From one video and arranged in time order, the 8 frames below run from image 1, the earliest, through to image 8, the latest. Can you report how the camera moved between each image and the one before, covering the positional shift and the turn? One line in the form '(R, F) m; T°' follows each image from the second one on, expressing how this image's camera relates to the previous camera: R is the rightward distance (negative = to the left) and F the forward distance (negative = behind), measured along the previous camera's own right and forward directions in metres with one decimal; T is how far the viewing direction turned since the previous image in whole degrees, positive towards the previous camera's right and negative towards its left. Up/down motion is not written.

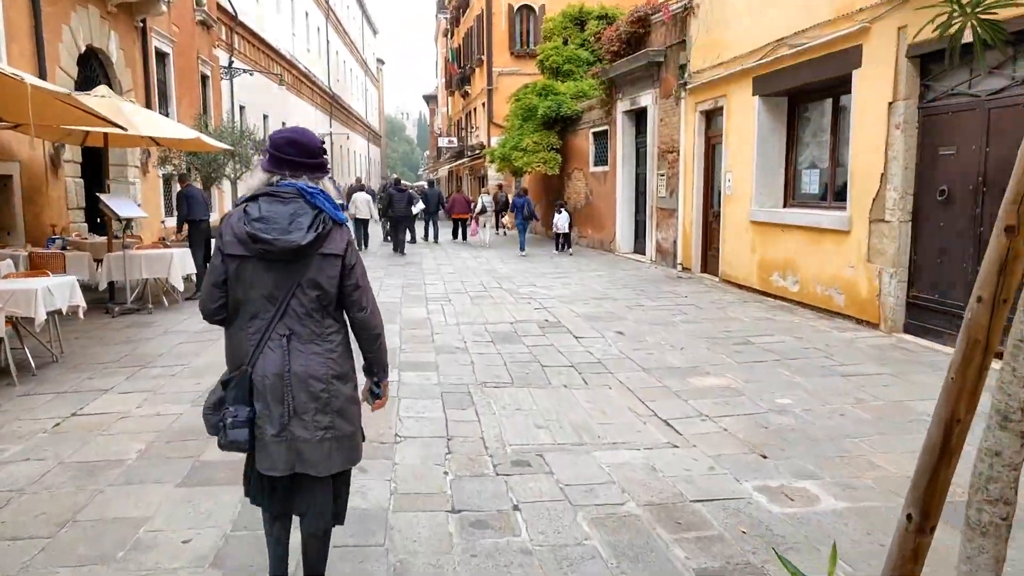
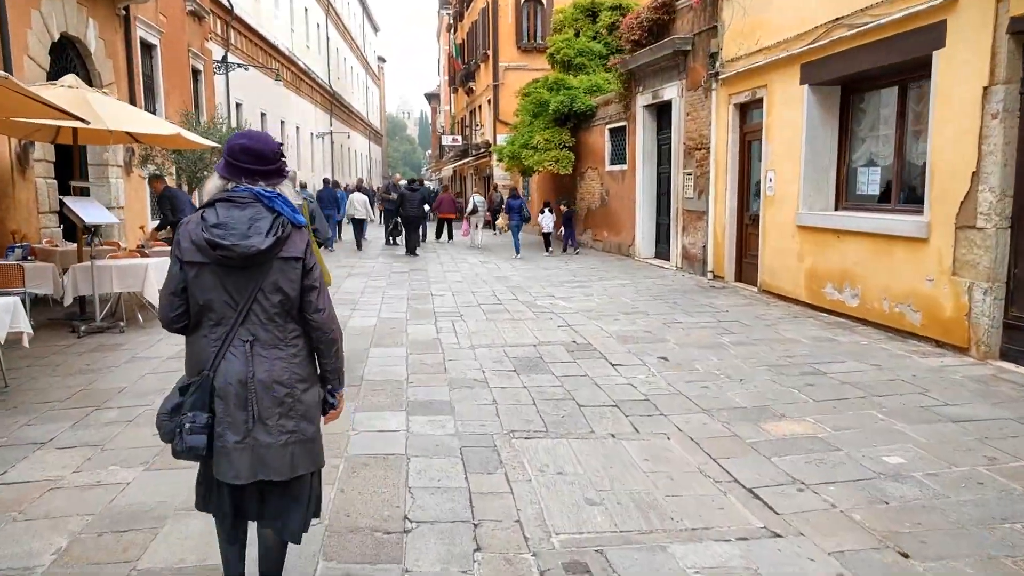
(-0.2, +1.0) m; 0°
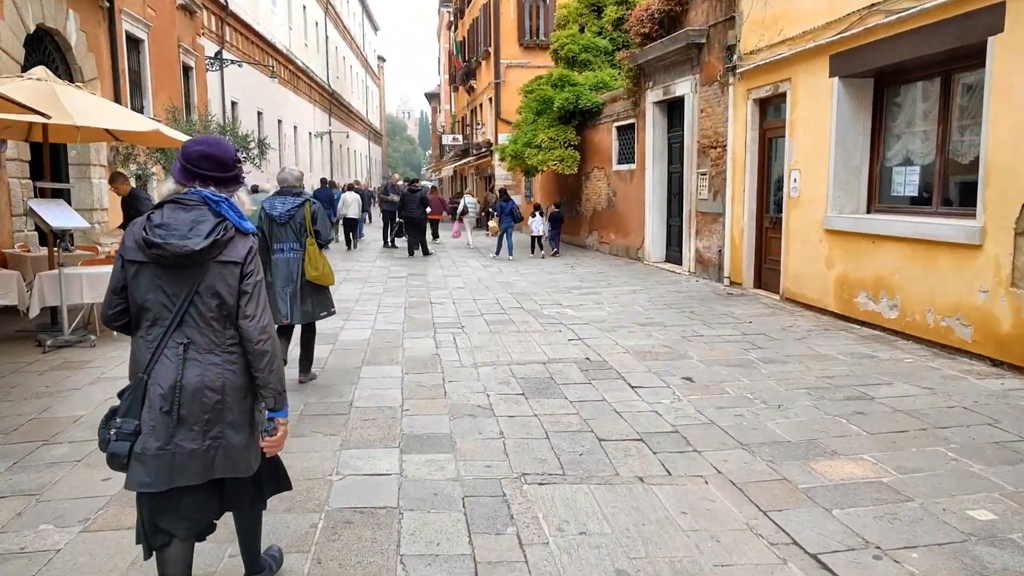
(-0.1, +0.6) m; 0°
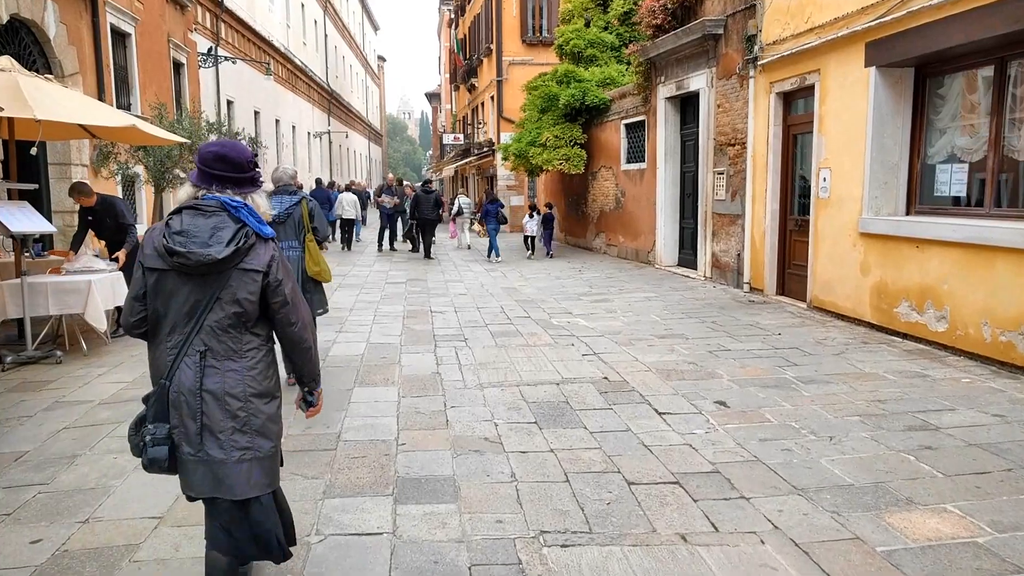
(-0.1, +0.6) m; 0°
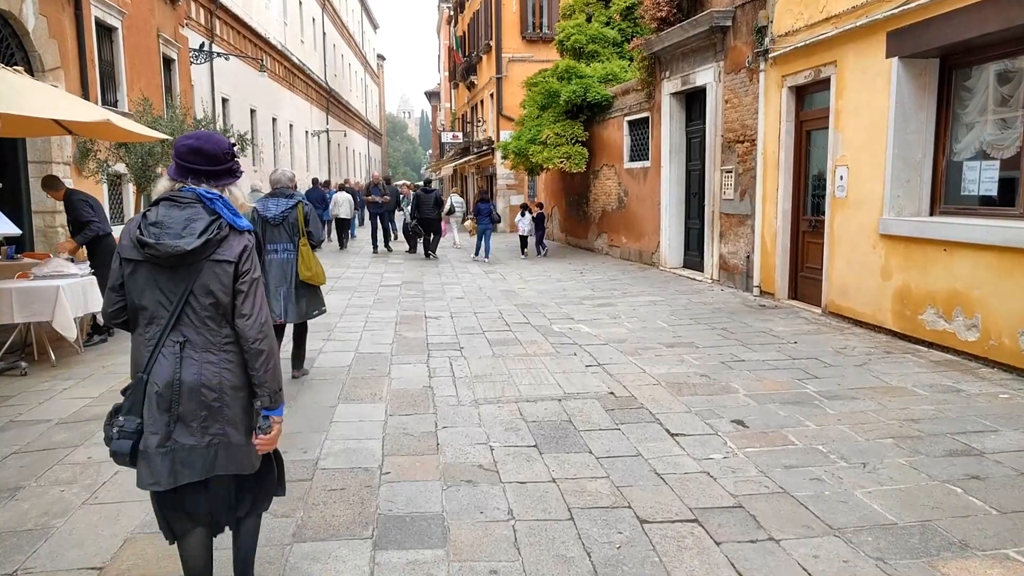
(0.0, +0.4) m; 0°
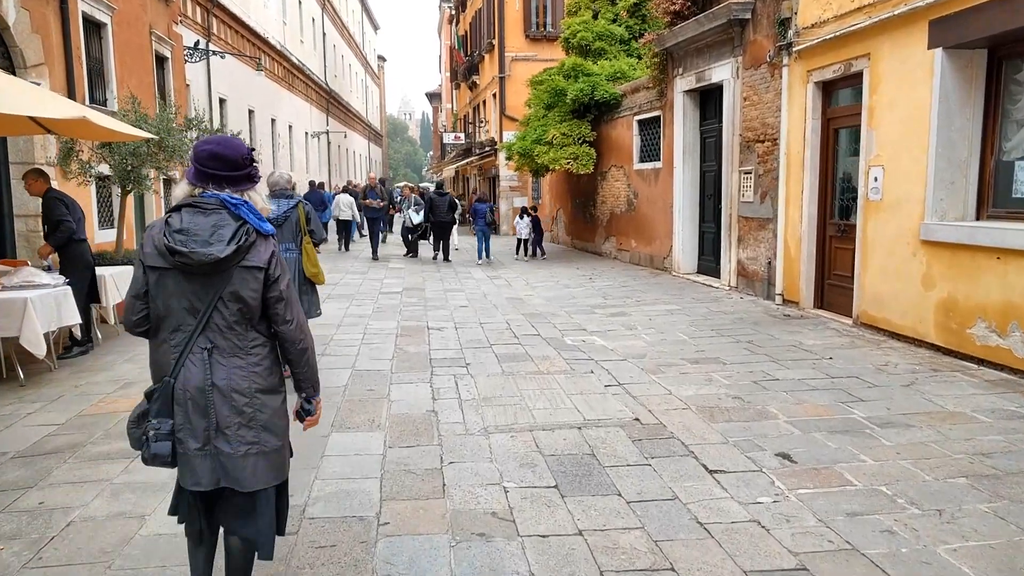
(-0.1, +0.5) m; 0°
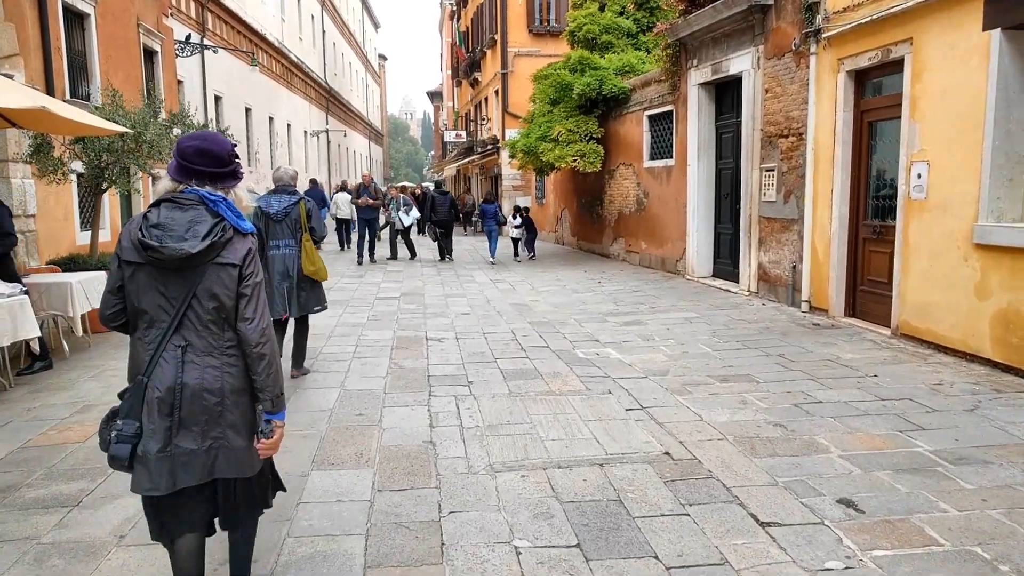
(0.0, +0.6) m; 0°
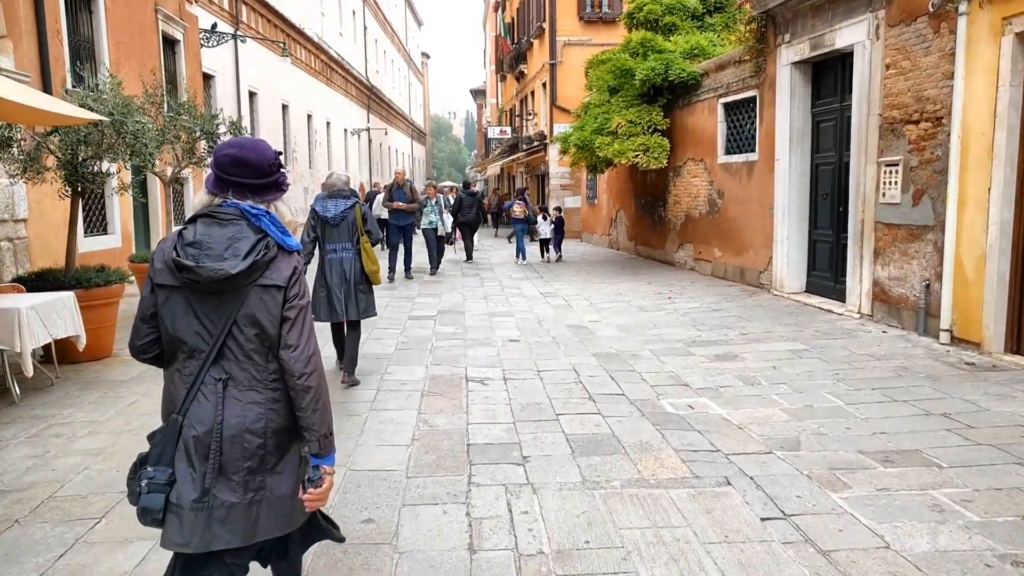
(-0.2, +1.6) m; -3°
